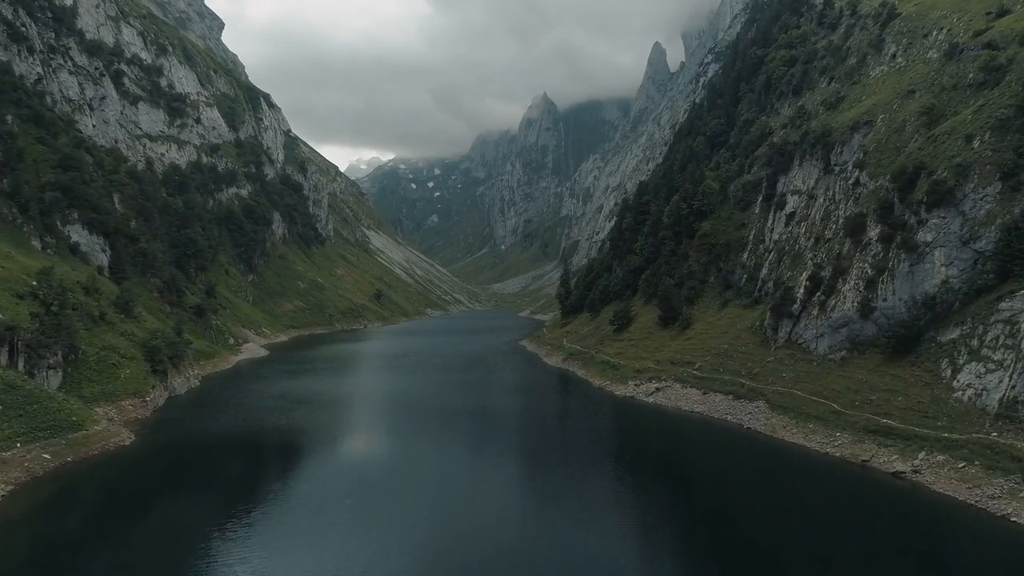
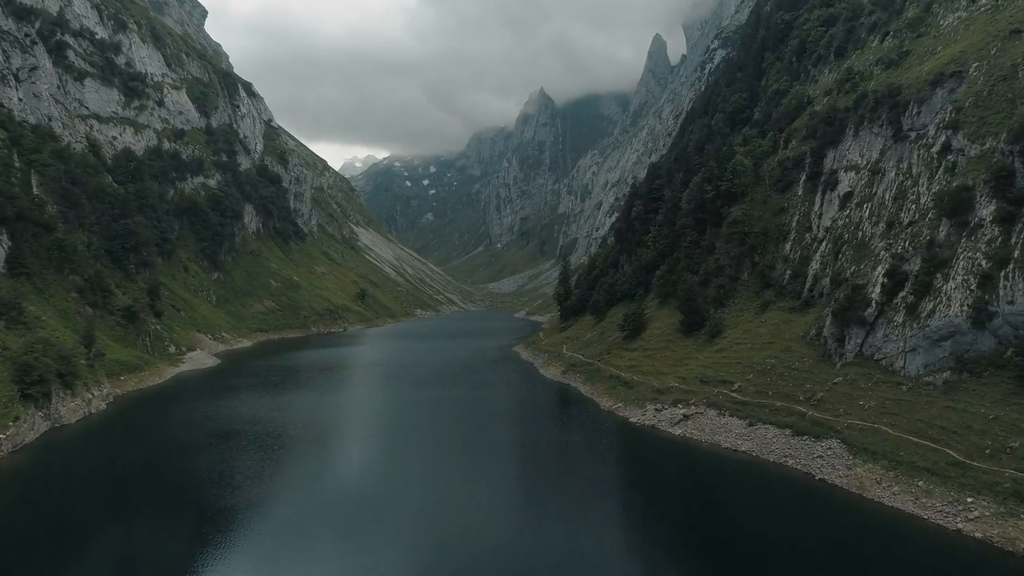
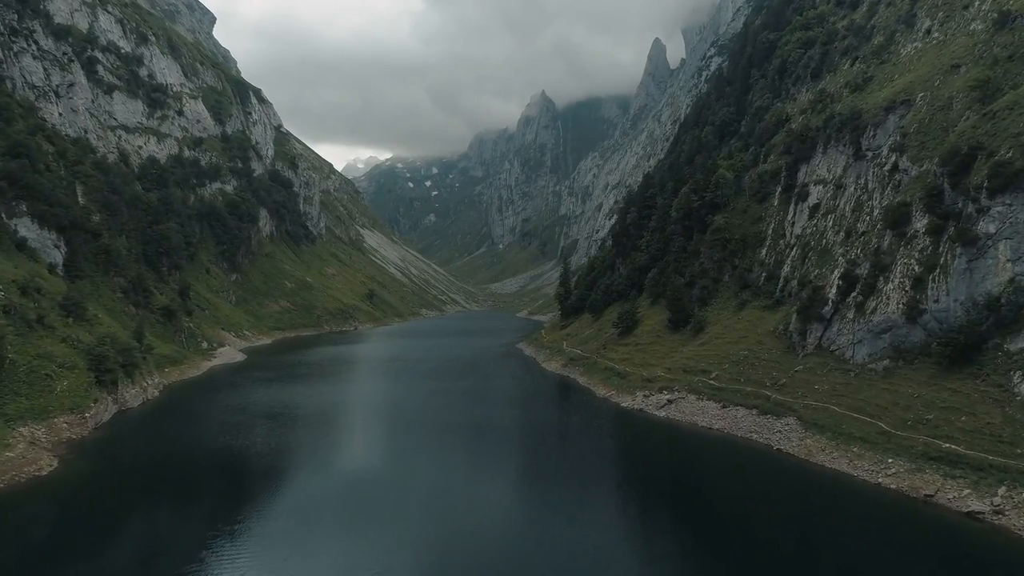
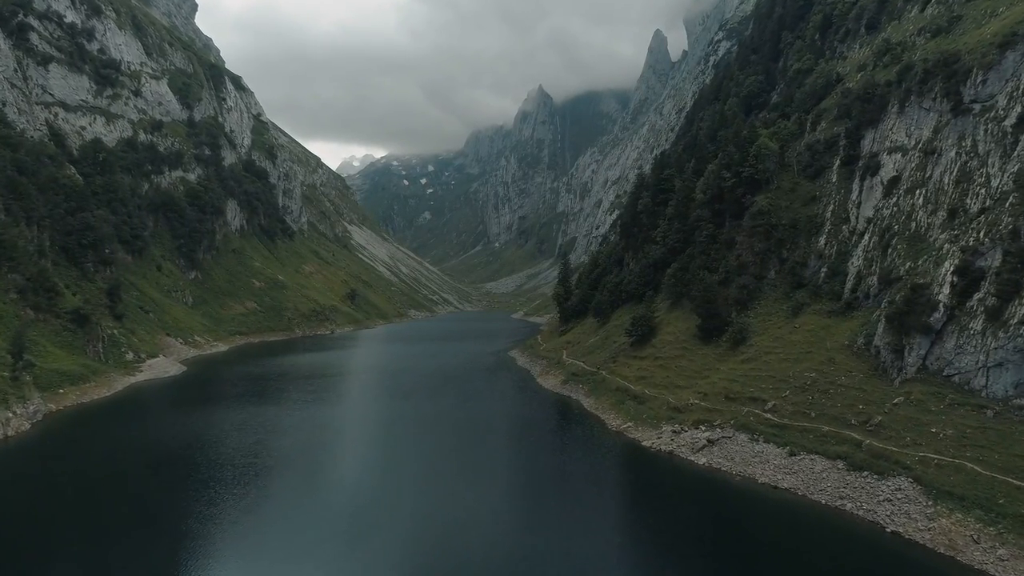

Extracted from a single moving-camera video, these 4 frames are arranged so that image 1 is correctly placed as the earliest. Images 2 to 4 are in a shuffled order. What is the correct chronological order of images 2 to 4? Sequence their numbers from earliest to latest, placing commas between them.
3, 2, 4
